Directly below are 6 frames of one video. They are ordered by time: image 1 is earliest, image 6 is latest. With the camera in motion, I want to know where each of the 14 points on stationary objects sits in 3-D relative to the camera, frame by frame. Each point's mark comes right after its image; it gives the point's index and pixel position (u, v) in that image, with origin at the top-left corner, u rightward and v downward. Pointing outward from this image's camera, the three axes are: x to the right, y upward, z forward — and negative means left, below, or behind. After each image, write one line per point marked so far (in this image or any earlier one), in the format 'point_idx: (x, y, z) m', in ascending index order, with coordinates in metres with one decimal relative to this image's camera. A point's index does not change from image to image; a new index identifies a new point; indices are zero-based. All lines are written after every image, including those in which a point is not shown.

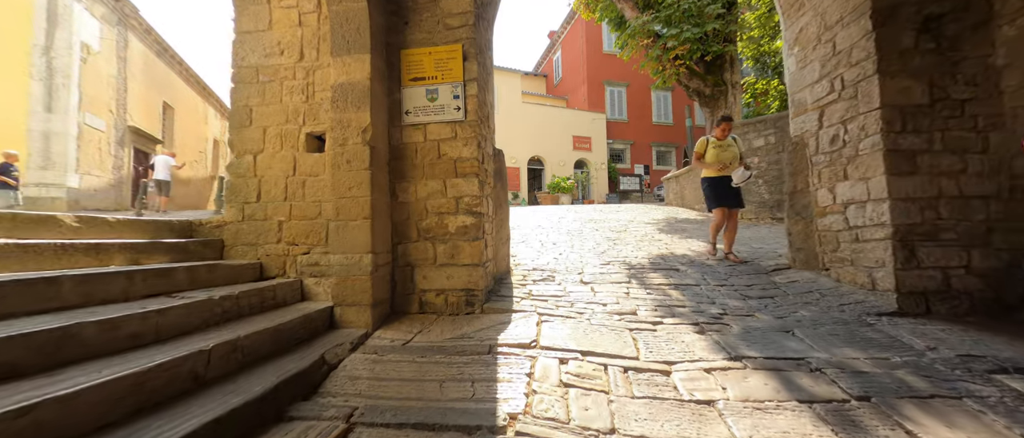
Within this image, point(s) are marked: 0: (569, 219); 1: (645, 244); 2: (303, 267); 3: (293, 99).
0: (+1.4, 0.0, +9.9) m
1: (+2.2, -0.4, +6.2) m
2: (-1.8, -0.4, +3.3) m
3: (-2.0, +1.1, +3.5) m
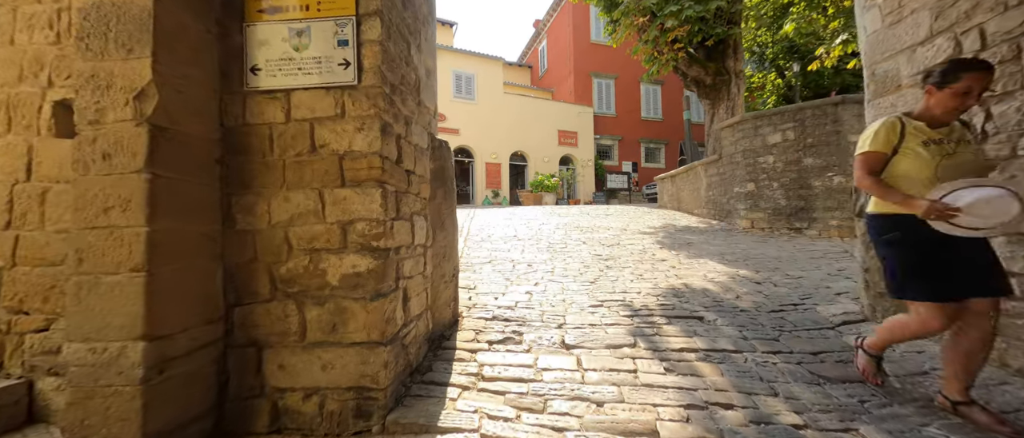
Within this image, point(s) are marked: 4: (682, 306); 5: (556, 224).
0: (+0.8, -0.2, +8.4) m
1: (+1.7, -0.6, +4.8) m
2: (-2.2, -0.6, +1.7) m
3: (-2.4, +0.9, +1.9) m
4: (+1.5, -0.8, +3.4) m
5: (+1.0, -0.1, +8.8) m
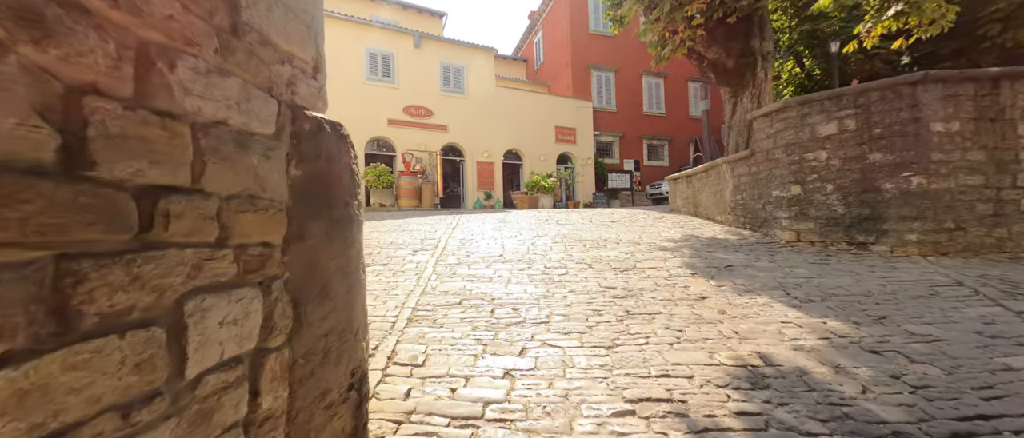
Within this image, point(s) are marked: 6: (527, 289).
0: (+0.6, -0.4, +6.9) m
1: (+1.5, -0.8, +3.3) m
2: (-2.4, -0.9, +0.2) m
3: (-2.5, +0.6, +0.3) m
4: (+1.3, -1.0, +1.9) m
5: (+0.8, -0.3, +7.3) m
6: (+0.2, -0.7, +4.1) m
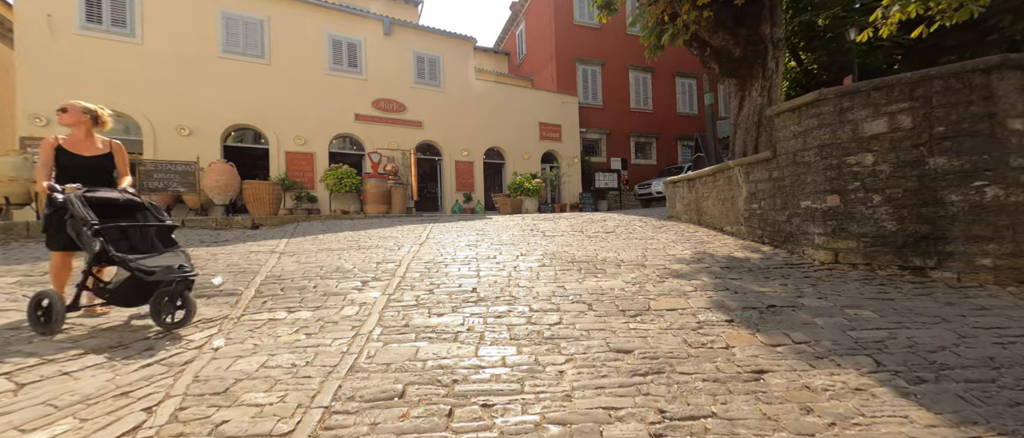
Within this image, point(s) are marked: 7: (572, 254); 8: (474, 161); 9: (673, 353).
0: (+0.3, -0.6, +5.7) m
1: (+1.3, -1.1, +2.1) m
2: (-2.4, -1.2, -1.1) m
3: (-2.6, +0.3, -1.0) m
4: (+1.2, -1.3, +0.7) m
5: (+0.4, -0.6, +6.1) m
6: (0.0, -1.0, +2.8) m
7: (+1.0, -0.6, +6.0) m
8: (-1.7, +2.5, +16.7) m
9: (+1.2, -1.0, +2.8) m
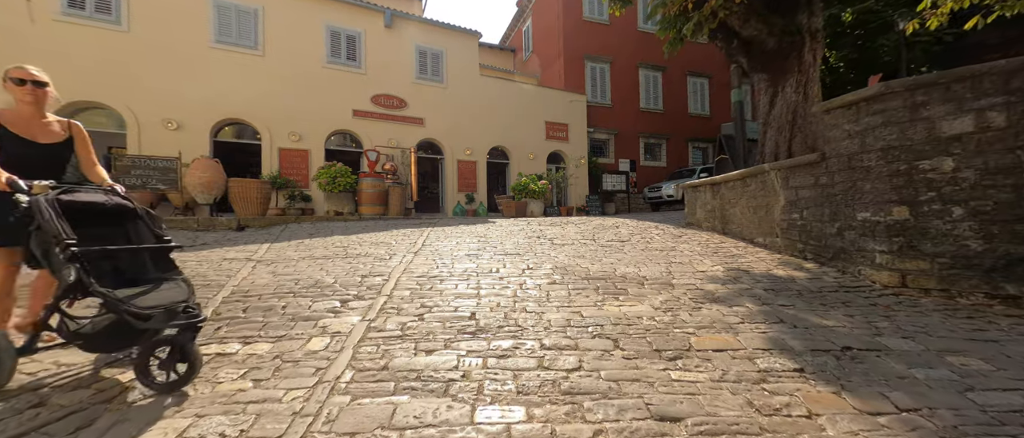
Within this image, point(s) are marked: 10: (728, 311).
0: (+0.3, -0.7, +4.9) m
1: (+1.4, -1.2, +1.4) m
2: (-2.4, -1.3, -1.8) m
3: (-2.6, +0.2, -1.7) m
4: (+1.3, -1.4, 0.0) m
5: (+0.5, -0.7, +5.3) m
6: (0.0, -1.1, +2.1) m
7: (+1.0, -0.7, +5.2) m
8: (-1.5, +2.5, +16.0) m
9: (+1.2, -1.1, +2.1) m
10: (+2.1, -0.9, +3.7) m
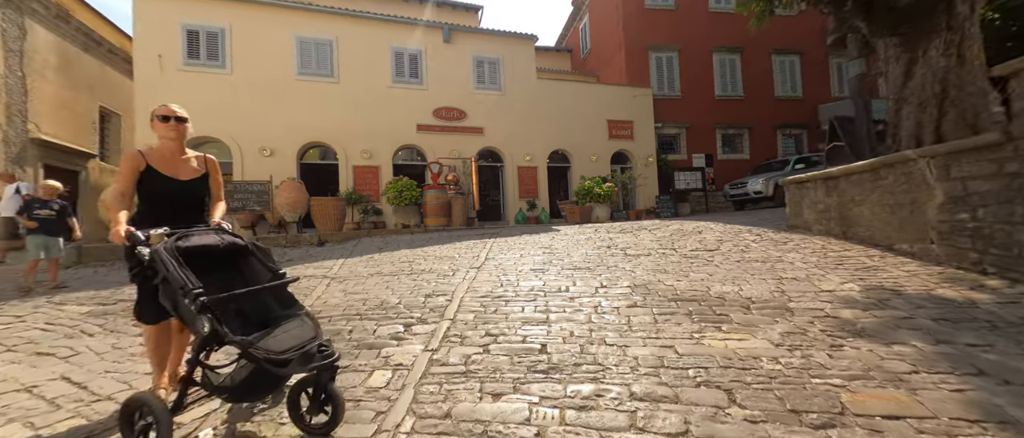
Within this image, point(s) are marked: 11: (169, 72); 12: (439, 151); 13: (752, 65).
0: (+1.2, -0.9, +4.3) m
1: (+1.6, -1.3, +0.6) m
2: (-2.6, -1.5, -2.0) m
3: (-2.9, +0.1, -1.8) m
4: (+1.3, -1.5, -0.8) m
5: (+1.4, -0.8, +4.6) m
6: (+0.4, -1.2, +1.5) m
7: (+1.9, -0.8, +4.5) m
8: (+1.2, +2.2, +15.6) m
9: (+1.6, -1.2, +1.3) m
10: (+2.7, -0.9, +2.8) m
11: (-11.3, +4.8, +12.3) m
12: (-2.7, +2.6, +14.4) m
13: (+11.9, +7.4, +18.6) m
